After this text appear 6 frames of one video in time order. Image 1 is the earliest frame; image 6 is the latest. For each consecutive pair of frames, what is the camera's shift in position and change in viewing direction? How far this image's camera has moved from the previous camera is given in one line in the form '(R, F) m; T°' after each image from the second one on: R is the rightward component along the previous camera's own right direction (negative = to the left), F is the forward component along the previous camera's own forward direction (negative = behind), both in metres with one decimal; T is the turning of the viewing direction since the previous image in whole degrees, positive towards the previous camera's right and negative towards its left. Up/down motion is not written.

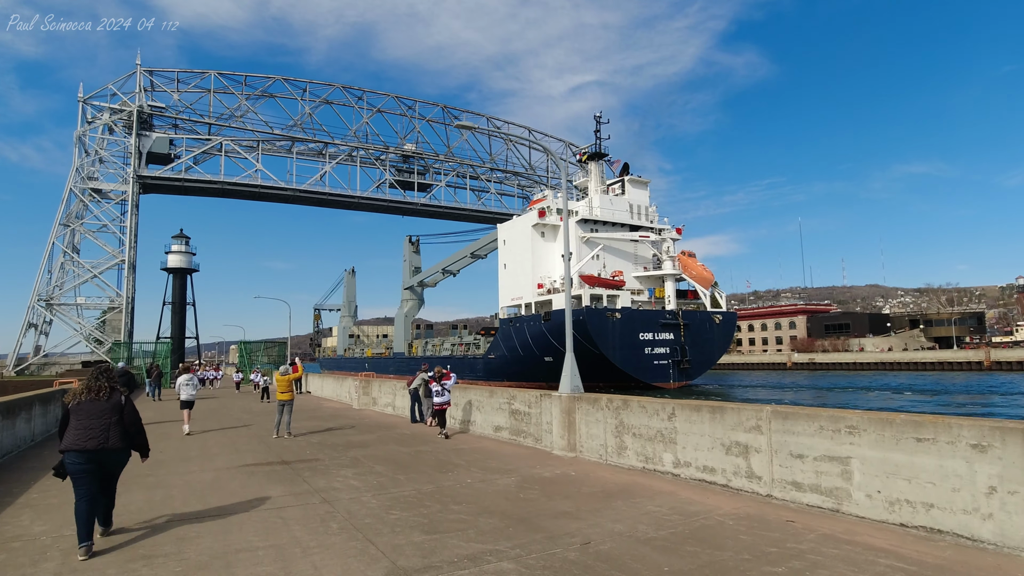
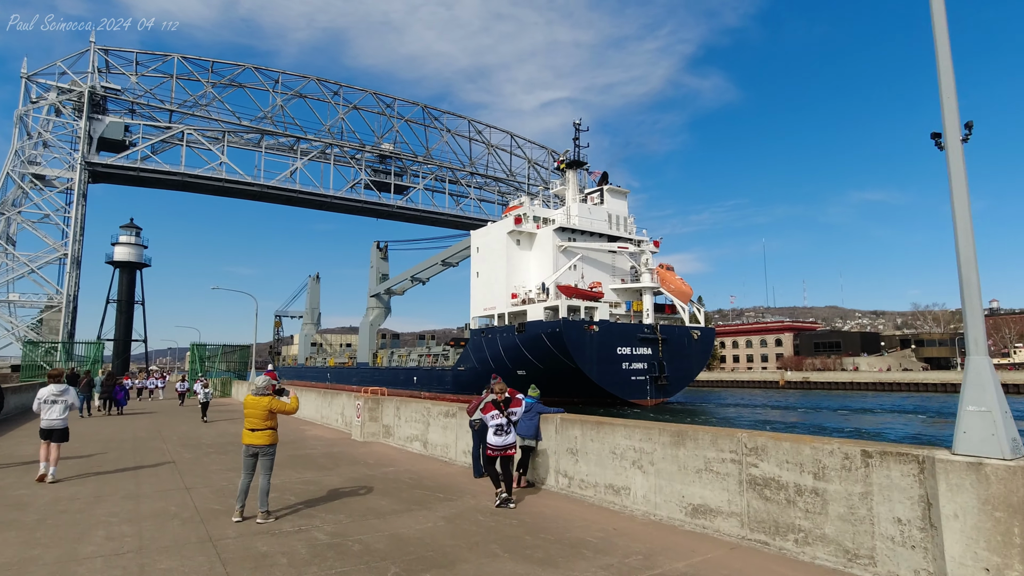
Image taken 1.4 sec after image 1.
(-1.7, +4.0) m; +3°
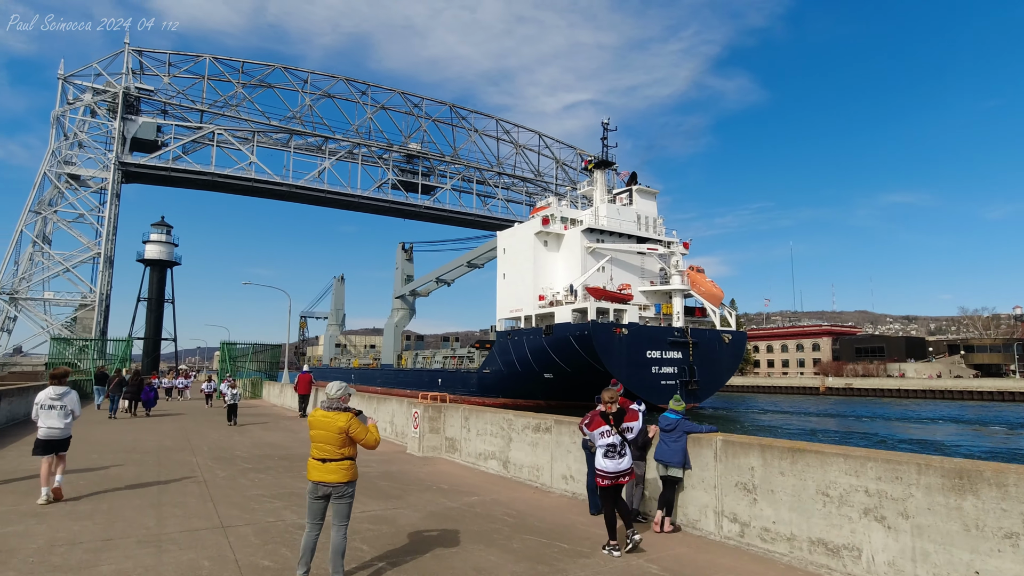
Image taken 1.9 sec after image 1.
(-0.8, +1.3) m; -2°
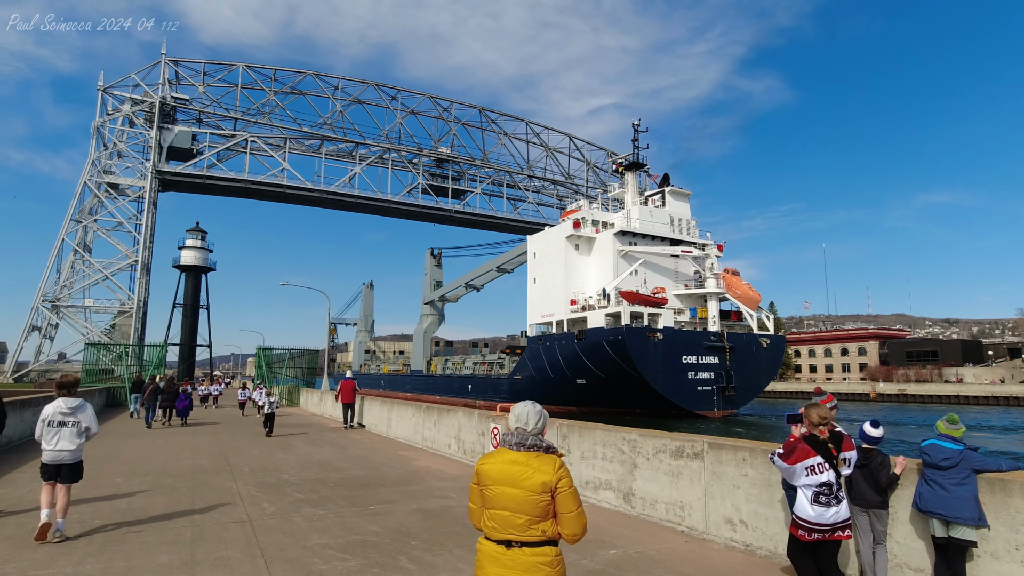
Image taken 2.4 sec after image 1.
(-0.8, +1.3) m; -3°
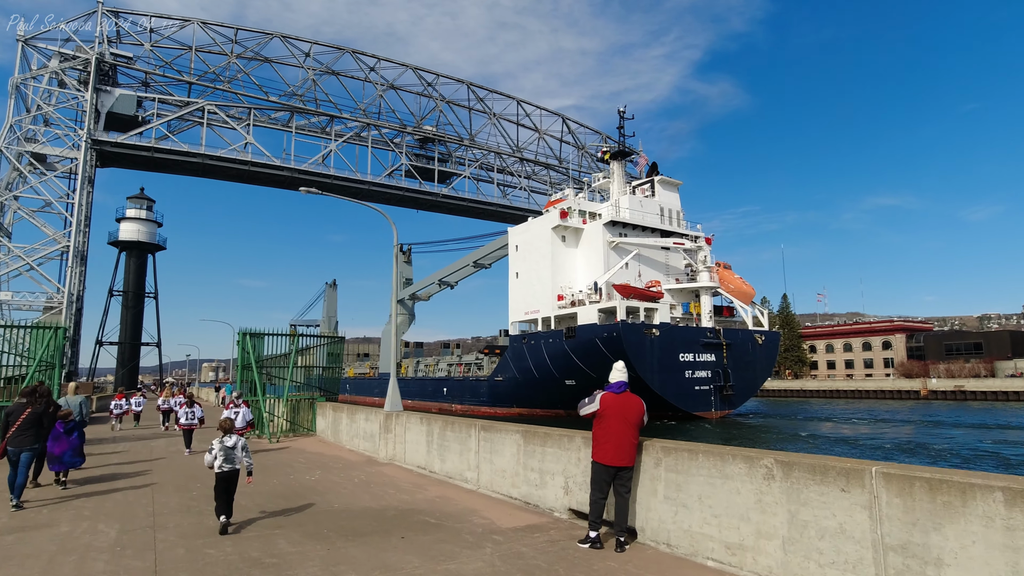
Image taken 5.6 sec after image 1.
(-4.1, +8.1) m; +4°
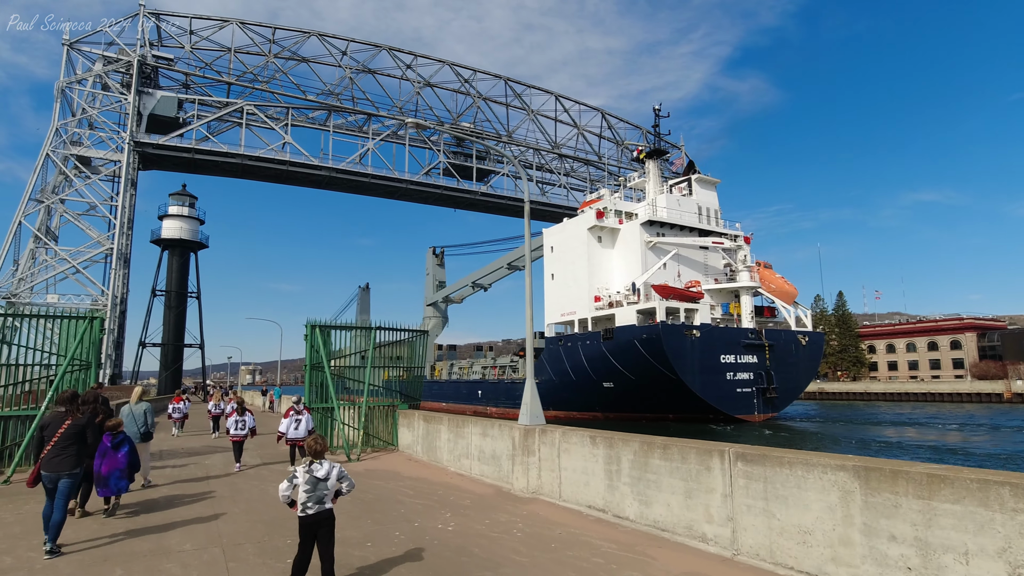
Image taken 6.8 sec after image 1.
(-1.5, +2.0) m; -3°
